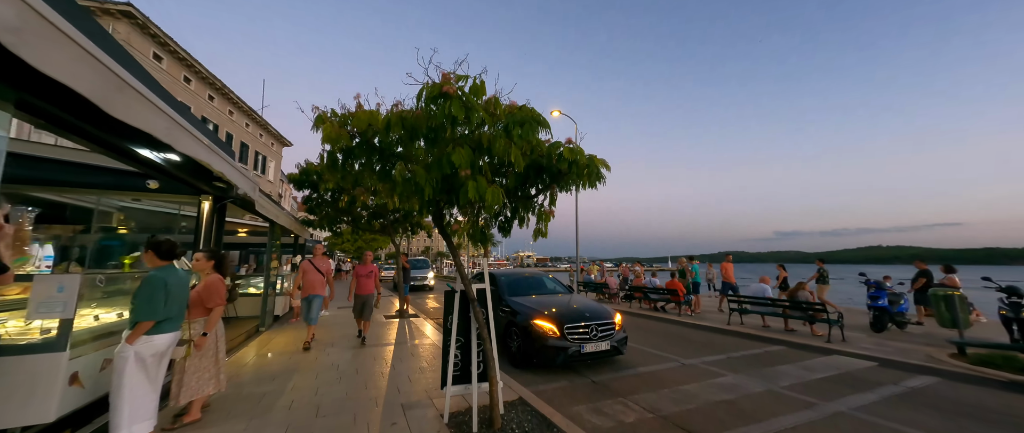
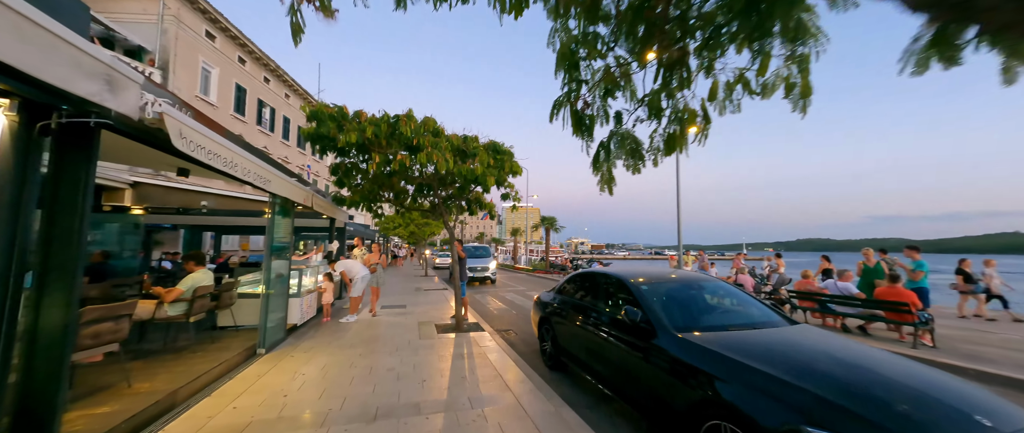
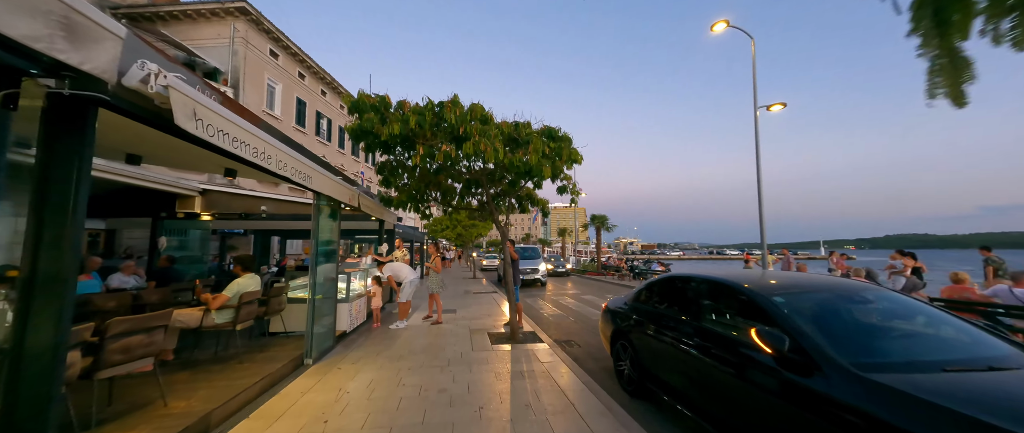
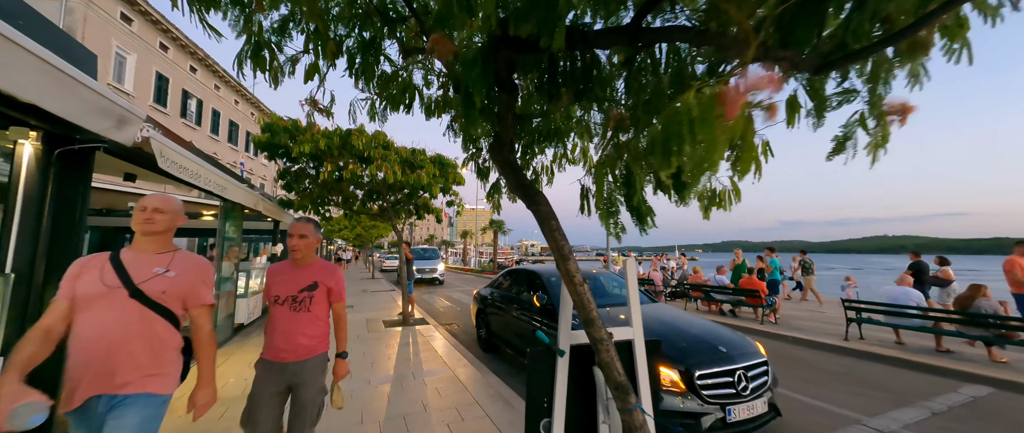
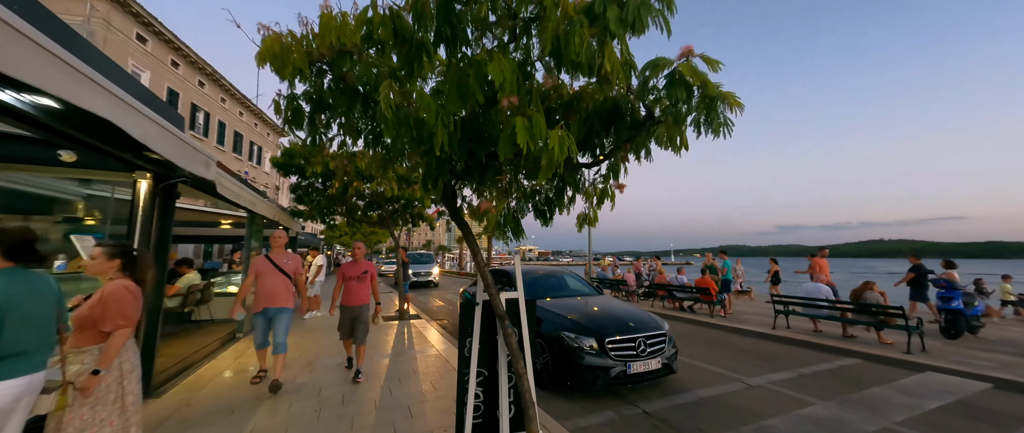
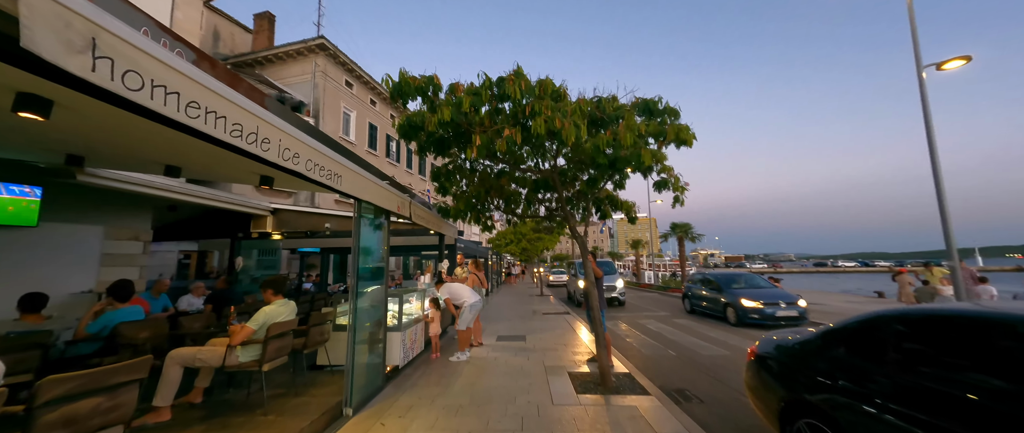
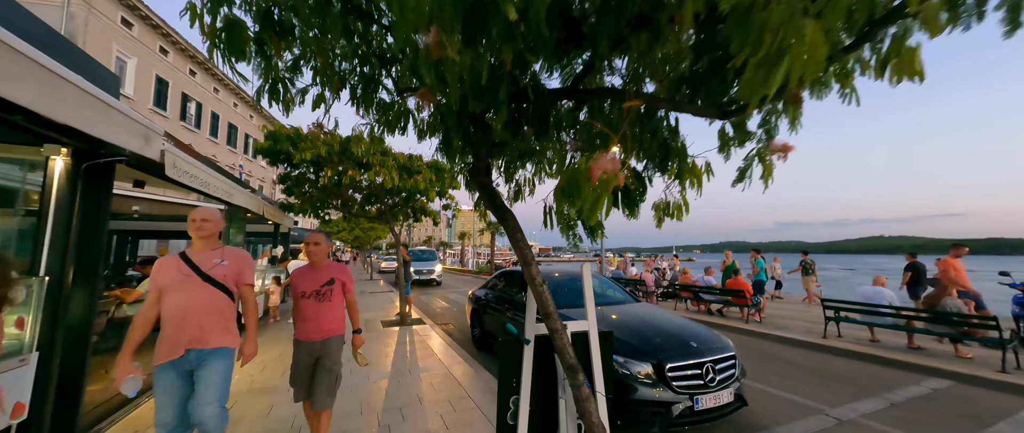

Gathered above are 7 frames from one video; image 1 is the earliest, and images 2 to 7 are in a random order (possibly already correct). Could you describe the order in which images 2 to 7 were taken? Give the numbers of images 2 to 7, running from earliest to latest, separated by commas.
5, 7, 4, 2, 3, 6
